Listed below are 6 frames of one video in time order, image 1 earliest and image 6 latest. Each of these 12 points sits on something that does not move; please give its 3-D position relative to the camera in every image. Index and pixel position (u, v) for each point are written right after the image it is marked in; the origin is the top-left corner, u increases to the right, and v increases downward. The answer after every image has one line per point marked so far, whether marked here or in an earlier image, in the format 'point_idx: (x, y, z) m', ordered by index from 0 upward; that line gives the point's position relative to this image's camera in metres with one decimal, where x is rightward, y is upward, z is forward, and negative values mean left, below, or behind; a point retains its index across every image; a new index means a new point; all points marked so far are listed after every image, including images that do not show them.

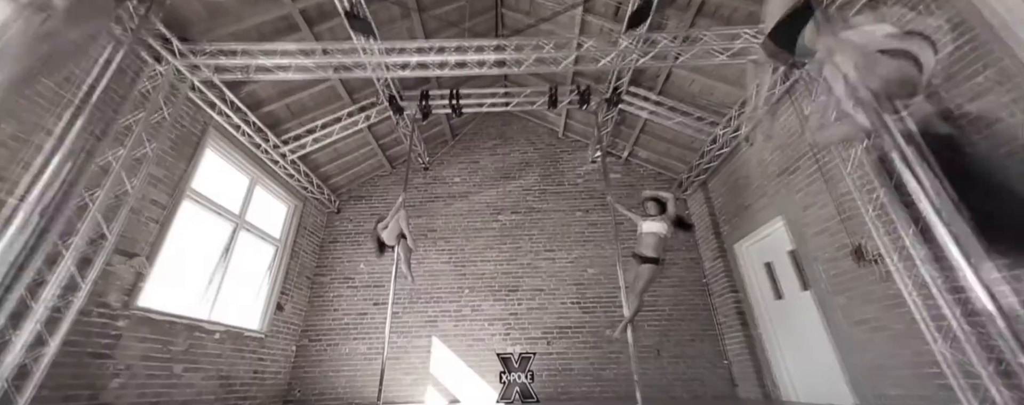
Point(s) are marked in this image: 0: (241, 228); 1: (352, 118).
0: (-3.2, -0.3, +4.3) m
1: (-2.2, +1.2, +5.1) m
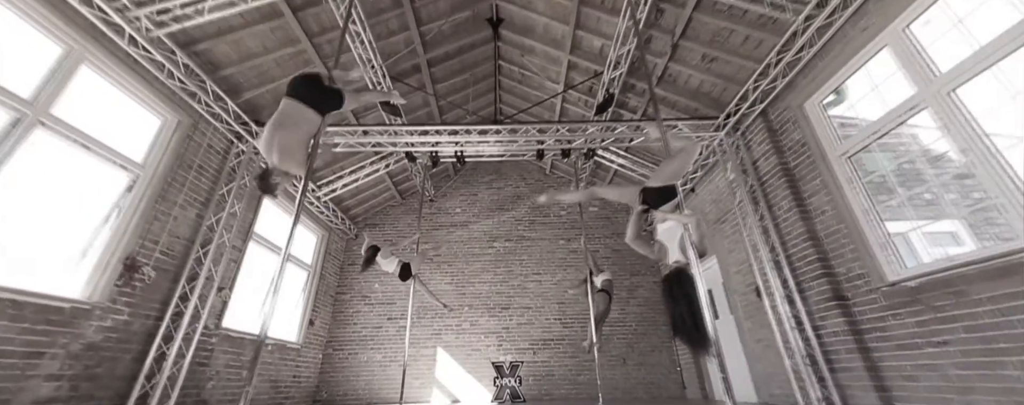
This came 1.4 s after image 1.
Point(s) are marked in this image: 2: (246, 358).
0: (-3.3, -0.8, +5.4) m
1: (-2.3, +0.6, +6.1) m
2: (-3.2, -1.9, +4.5) m
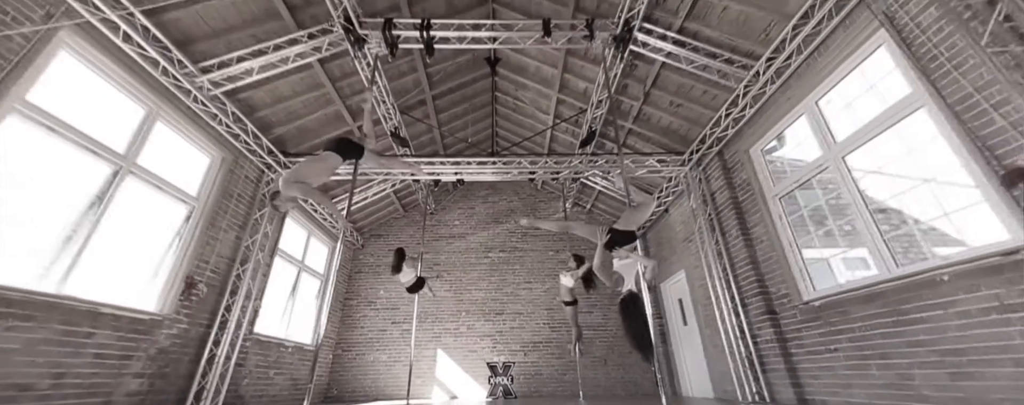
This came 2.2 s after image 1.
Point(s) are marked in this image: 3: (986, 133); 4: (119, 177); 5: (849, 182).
0: (-3.4, -1.1, +6.0) m
1: (-2.4, +0.3, +6.8) m
2: (-3.3, -2.2, +5.1) m
3: (+2.6, +0.4, +2.1) m
4: (-3.2, +0.2, +3.0) m
5: (+2.8, +0.2, +3.0) m
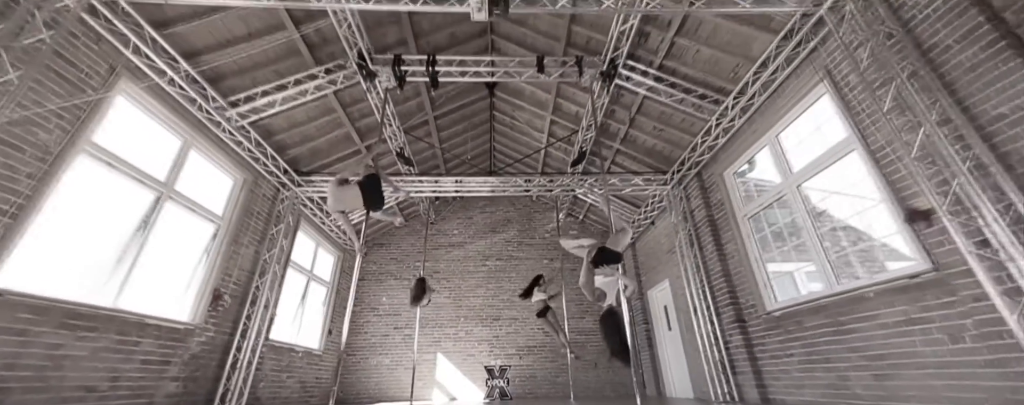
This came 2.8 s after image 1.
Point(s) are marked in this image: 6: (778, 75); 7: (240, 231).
0: (-3.5, -1.3, +6.4) m
1: (-2.5, +0.1, +7.2) m
2: (-3.4, -2.4, +5.5) m
3: (+2.6, +0.2, +2.5) m
4: (-3.2, 0.0, +3.4) m
5: (+2.7, -0.1, +3.5) m
6: (+2.6, +1.2, +3.6) m
7: (-3.3, -0.3, +4.4) m
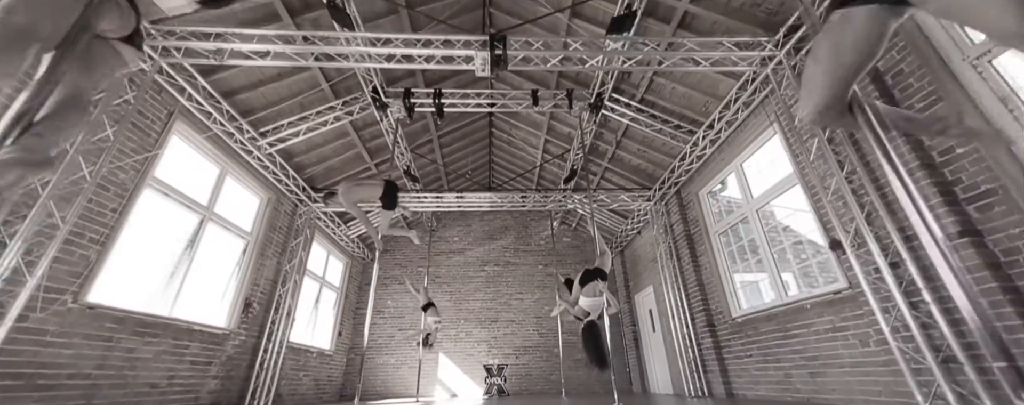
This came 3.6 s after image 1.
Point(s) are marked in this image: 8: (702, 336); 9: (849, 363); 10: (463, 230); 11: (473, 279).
0: (-3.5, -1.6, +6.9) m
1: (-2.6, -0.1, +7.7) m
2: (-3.4, -2.6, +6.0) m
3: (+2.6, -0.1, +3.1) m
4: (-3.3, -0.2, +3.9) m
5: (+2.7, -0.3, +4.0) m
6: (+2.6, +1.0, +4.1) m
7: (-3.3, -0.6, +5.0) m
8: (+2.6, -1.8, +4.9) m
9: (+2.7, -1.3, +2.9) m
10: (-1.2, -0.7, +9.3) m
11: (-1.0, -1.8, +8.8) m
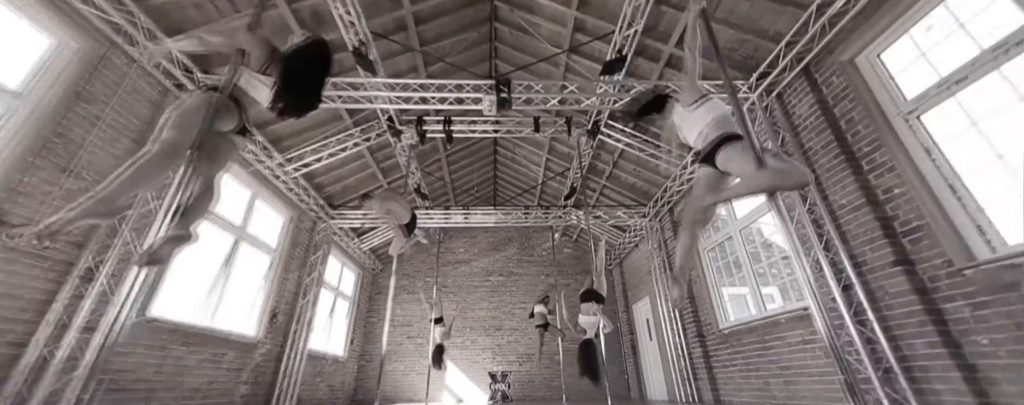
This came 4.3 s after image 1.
0: (-3.4, -1.9, +7.3) m
1: (-2.5, -0.4, +8.1) m
2: (-3.4, -2.9, +6.4) m
3: (+2.6, -0.3, +3.5) m
4: (-3.2, -0.5, +4.3) m
5: (+2.8, -0.6, +4.4) m
6: (+2.6, +0.7, +4.5) m
7: (-3.3, -0.8, +5.4) m
8: (+2.6, -2.1, +5.3) m
9: (+2.7, -1.5, +3.3) m
10: (-1.1, -1.0, +9.7) m
11: (-0.9, -2.2, +9.1) m
